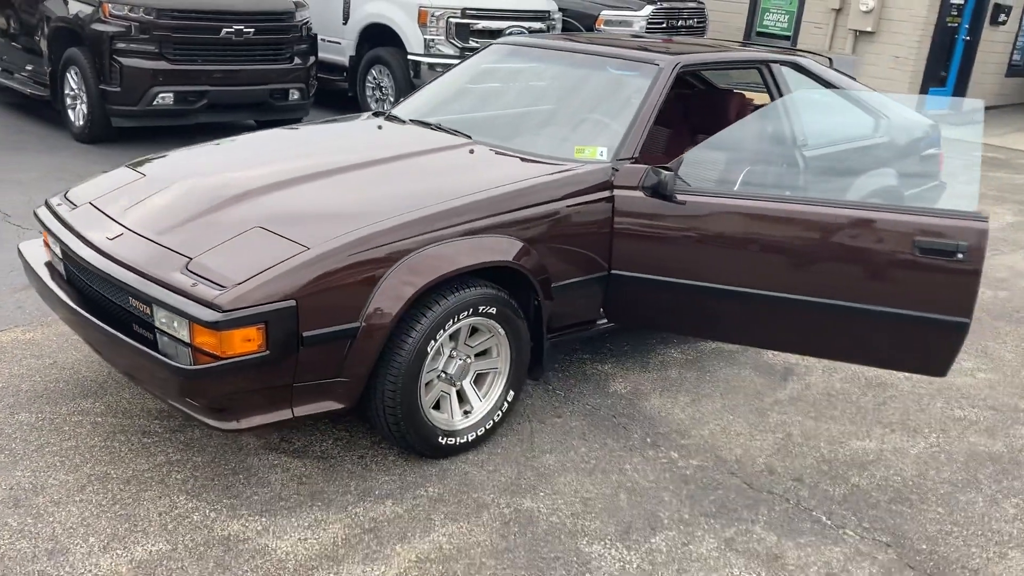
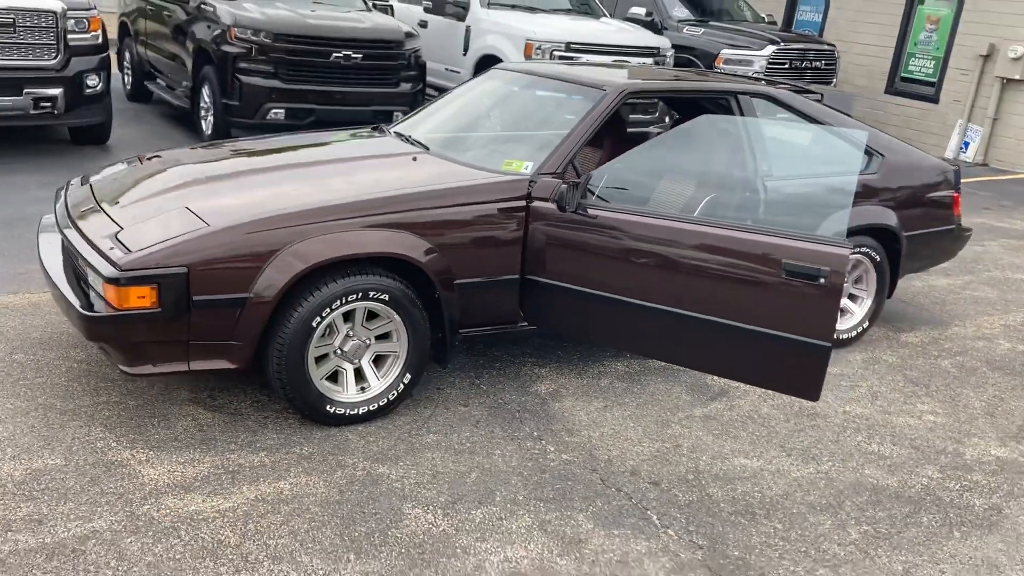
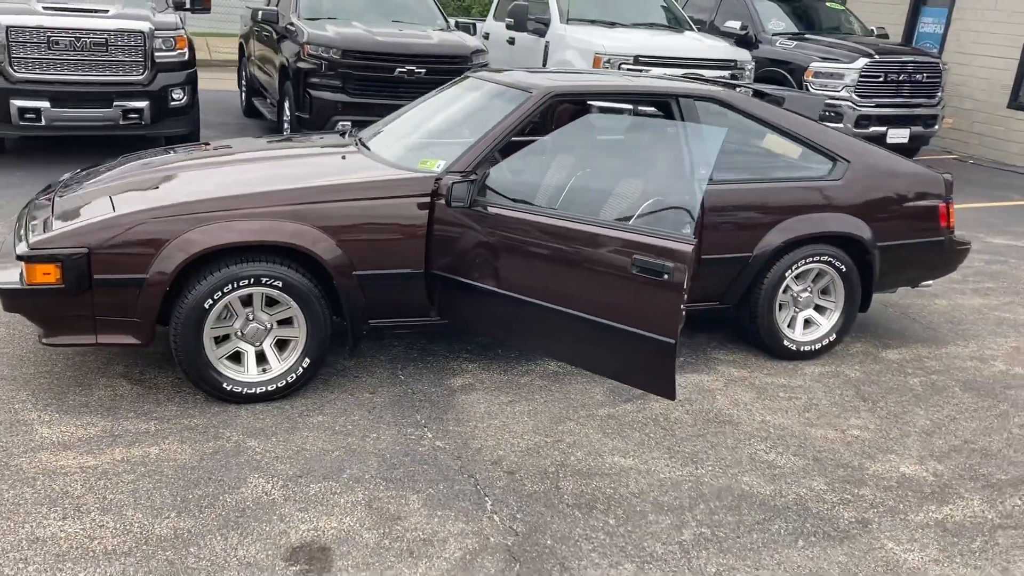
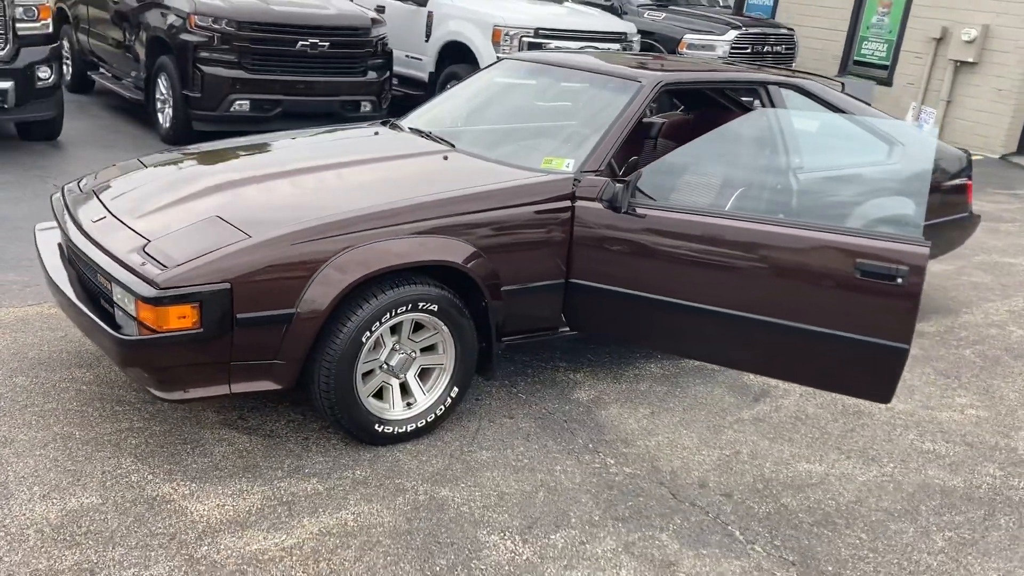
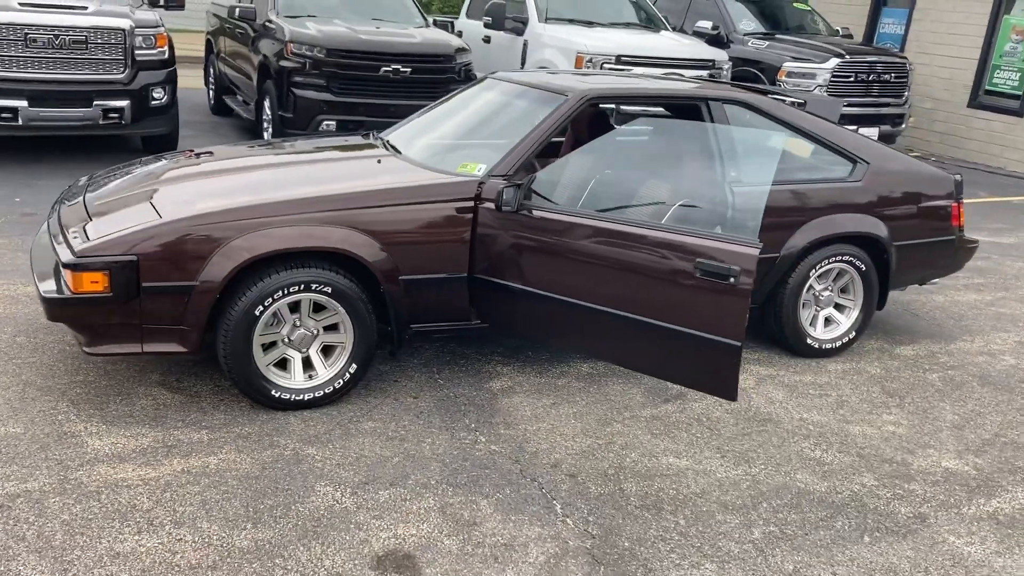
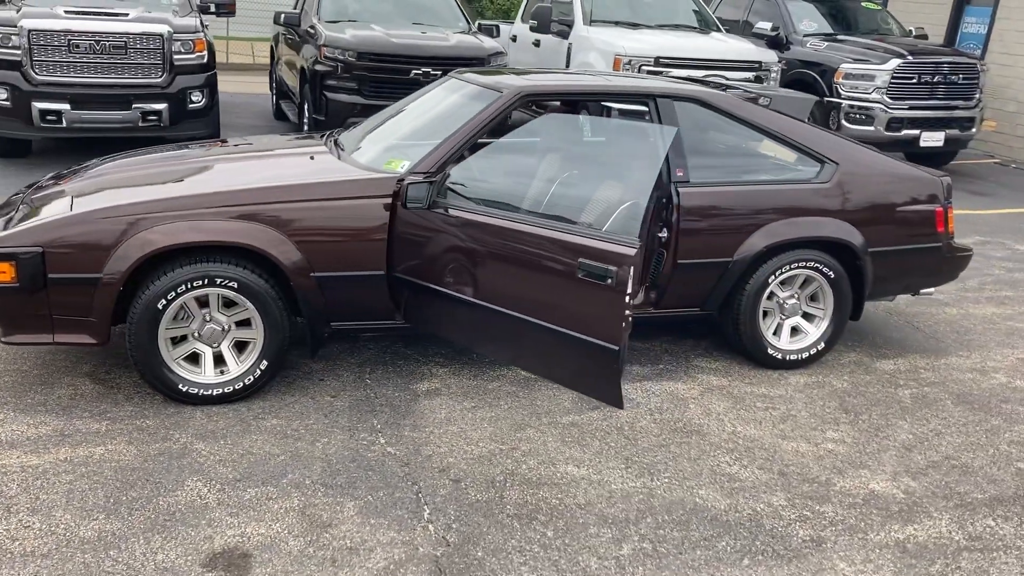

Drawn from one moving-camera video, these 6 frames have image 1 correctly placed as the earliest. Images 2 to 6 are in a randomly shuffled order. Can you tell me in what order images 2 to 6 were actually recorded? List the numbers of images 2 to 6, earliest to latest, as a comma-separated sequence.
4, 2, 5, 3, 6
